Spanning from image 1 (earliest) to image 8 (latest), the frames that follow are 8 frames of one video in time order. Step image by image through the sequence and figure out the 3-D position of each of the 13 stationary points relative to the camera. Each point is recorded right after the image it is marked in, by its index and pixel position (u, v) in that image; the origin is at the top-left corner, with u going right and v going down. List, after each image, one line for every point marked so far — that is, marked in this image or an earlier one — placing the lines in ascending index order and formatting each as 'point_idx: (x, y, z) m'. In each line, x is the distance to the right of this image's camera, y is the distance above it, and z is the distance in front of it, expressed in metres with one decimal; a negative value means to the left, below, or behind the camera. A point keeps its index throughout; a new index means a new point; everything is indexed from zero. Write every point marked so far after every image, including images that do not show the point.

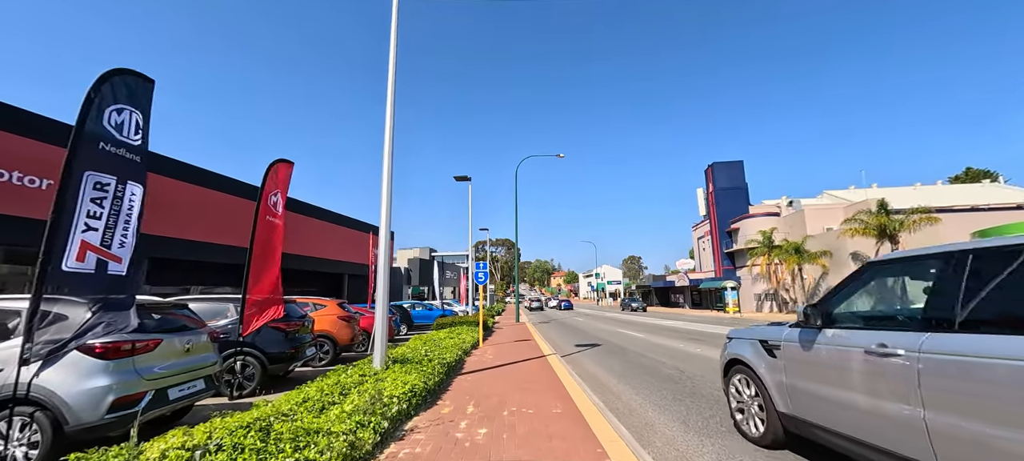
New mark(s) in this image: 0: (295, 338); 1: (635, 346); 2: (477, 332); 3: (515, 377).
0: (-4.2, -2.1, +8.0) m
1: (+4.3, -3.9, +14.5) m
2: (-1.3, -3.7, +15.1) m
3: (+0.1, -2.9, +8.1) m
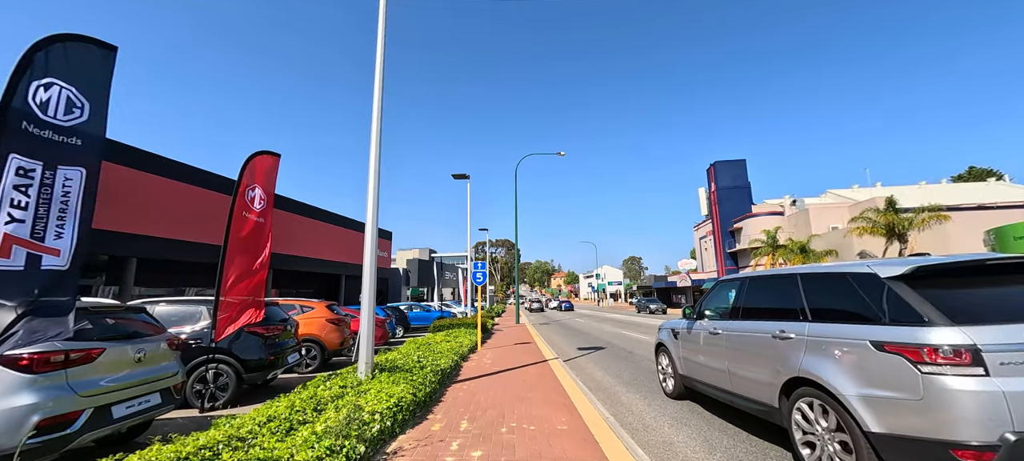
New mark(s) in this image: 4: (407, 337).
0: (-4.2, -2.0, +7.3) m
1: (+4.3, -3.8, +13.9) m
2: (-1.3, -3.6, +14.5) m
3: (+0.1, -2.8, +7.5) m
4: (-5.0, -5.0, +19.6) m
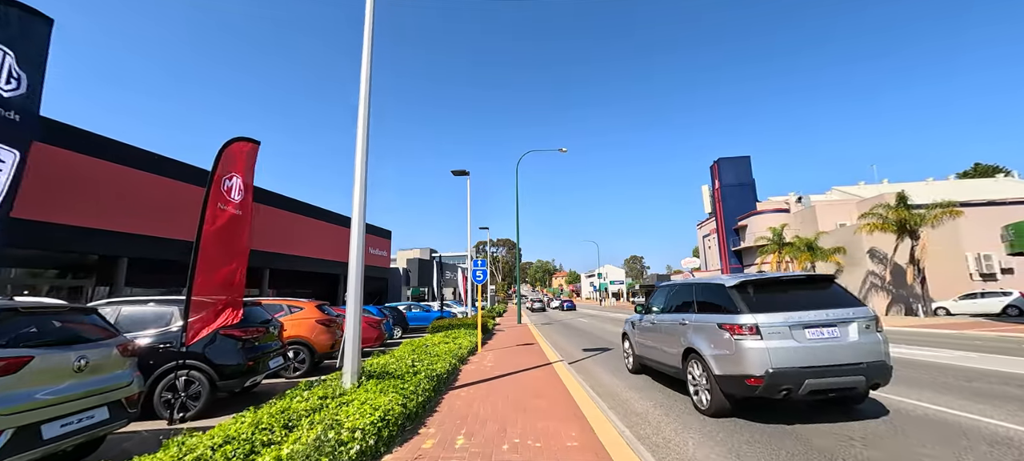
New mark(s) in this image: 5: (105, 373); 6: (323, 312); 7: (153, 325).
0: (-4.1, -1.9, +6.7) m
1: (+4.3, -3.7, +13.2) m
2: (-1.2, -3.5, +13.8) m
3: (+0.1, -2.7, +6.8) m
4: (-4.9, -4.9, +19.0) m
5: (-4.1, -1.4, +4.2) m
6: (-4.4, -1.9, +9.6) m
7: (-5.4, -1.4, +6.3) m
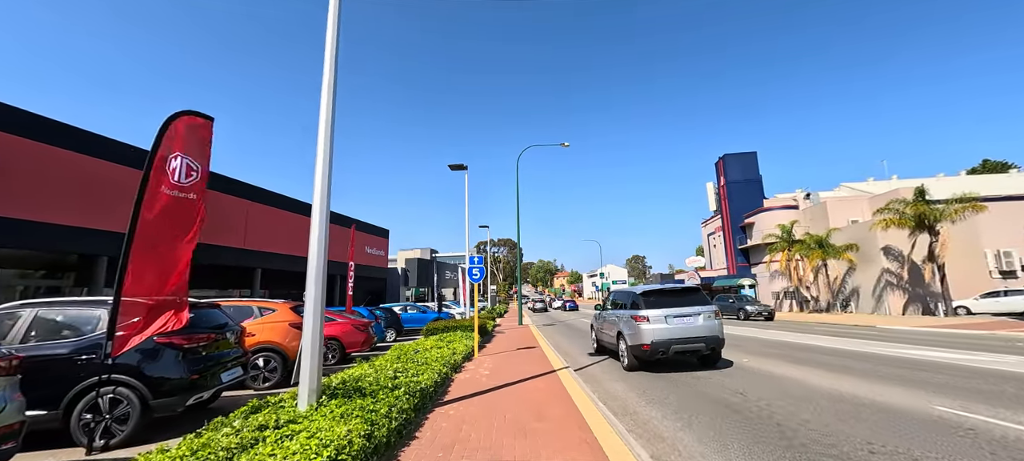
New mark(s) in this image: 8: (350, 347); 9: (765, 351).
0: (-4.2, -1.7, +5.6) m
1: (+4.3, -3.5, +12.1) m
2: (-1.2, -3.3, +12.8) m
3: (+0.1, -2.5, +5.8) m
4: (-4.9, -4.7, +18.0) m
5: (-4.1, -1.3, +3.1) m
6: (-4.4, -1.7, +8.5) m
7: (-5.4, -1.3, +5.2) m
8: (-4.3, -3.1, +11.1) m
9: (+7.2, -3.4, +12.0) m
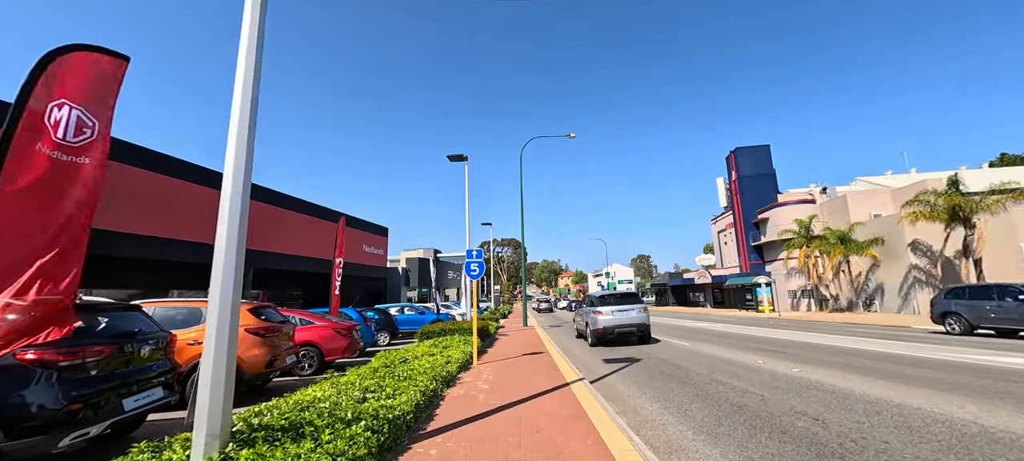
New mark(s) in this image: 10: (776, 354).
0: (-4.1, -1.5, +4.2) m
1: (+4.4, -3.2, +10.6) m
2: (-1.1, -3.0, +11.3) m
3: (+0.1, -2.2, +4.3) m
4: (-4.7, -4.5, +16.5) m
5: (-4.1, -1.0, +1.6) m
6: (-4.3, -1.5, +7.1) m
7: (-5.4, -1.0, +3.8) m
8: (-4.2, -2.9, +9.6) m
9: (+7.3, -3.1, +10.5) m
10: (+6.7, -3.1, +10.6) m
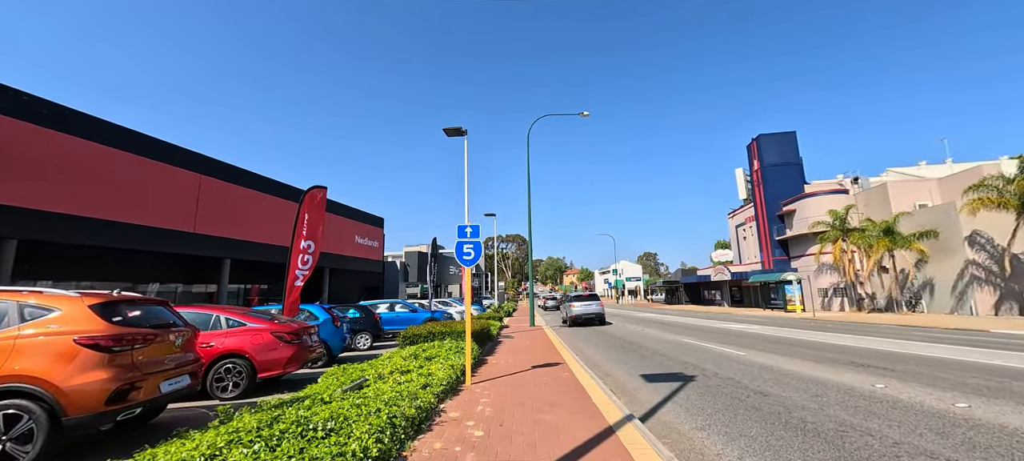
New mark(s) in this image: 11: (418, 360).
0: (-4.1, -0.9, +1.4) m
1: (+4.6, -2.7, +7.8) m
2: (-1.0, -2.5, +8.5) m
3: (+0.2, -1.7, +1.5) m
4: (-4.5, -3.9, +13.8) m
5: (-4.0, -0.5, -1.1) m
6: (-4.2, -0.9, +4.3) m
7: (-5.3, -0.5, +1.0) m
8: (-4.1, -2.3, +6.9) m
9: (+7.5, -2.6, +7.6) m
10: (+6.9, -2.6, +7.7) m
11: (-1.6, -2.3, +7.4) m
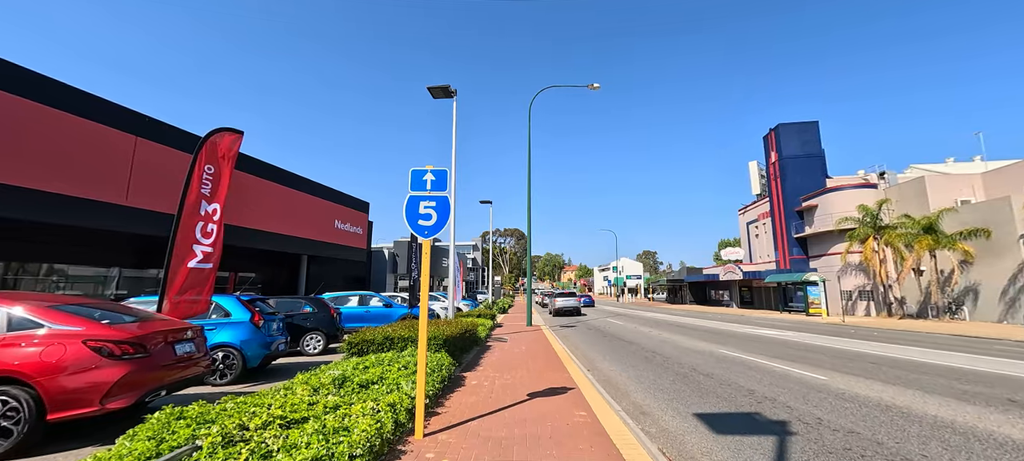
0: (-4.2, -0.4, -1.5) m
1: (+4.4, -2.2, +4.9) m
2: (-1.1, -1.9, +5.6) m
3: (0.0, -1.2, -1.4) m
4: (-4.7, -3.2, +10.9) m
5: (-4.1, +0.1, -4.0) m
6: (-4.3, -0.3, +1.4) m
7: (-5.4, +0.1, -1.9) m
8: (-4.3, -1.7, +4.0) m
9: (+7.3, -2.2, +4.7) m
10: (+6.7, -2.2, +4.9) m
11: (-1.8, -1.7, +4.5) m
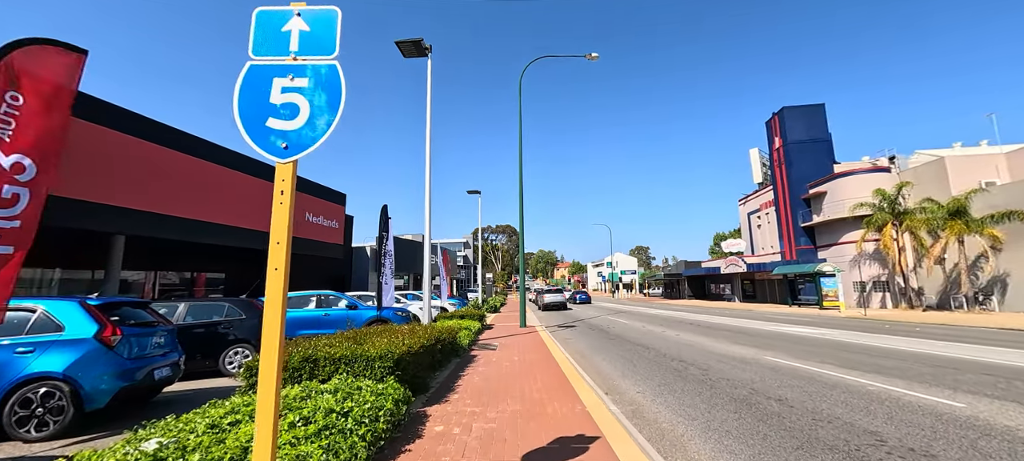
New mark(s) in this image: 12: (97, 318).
0: (-4.2, 0.0, -4.0) m
1: (+4.3, -1.8, +2.5) m
2: (-1.3, -1.5, +3.2) m
3: (0.0, -0.8, -3.8) m
4: (-4.9, -2.8, +8.4) m
5: (-4.1, +0.4, -6.5) m
6: (-4.4, 0.0, -1.1) m
7: (-5.4, +0.4, -4.4) m
8: (-4.4, -1.3, +1.5) m
9: (+7.2, -1.7, +2.5) m
10: (+6.6, -1.7, +2.6) m
11: (-1.9, -1.3, +2.0) m
12: (-4.9, -1.1, +5.0) m
